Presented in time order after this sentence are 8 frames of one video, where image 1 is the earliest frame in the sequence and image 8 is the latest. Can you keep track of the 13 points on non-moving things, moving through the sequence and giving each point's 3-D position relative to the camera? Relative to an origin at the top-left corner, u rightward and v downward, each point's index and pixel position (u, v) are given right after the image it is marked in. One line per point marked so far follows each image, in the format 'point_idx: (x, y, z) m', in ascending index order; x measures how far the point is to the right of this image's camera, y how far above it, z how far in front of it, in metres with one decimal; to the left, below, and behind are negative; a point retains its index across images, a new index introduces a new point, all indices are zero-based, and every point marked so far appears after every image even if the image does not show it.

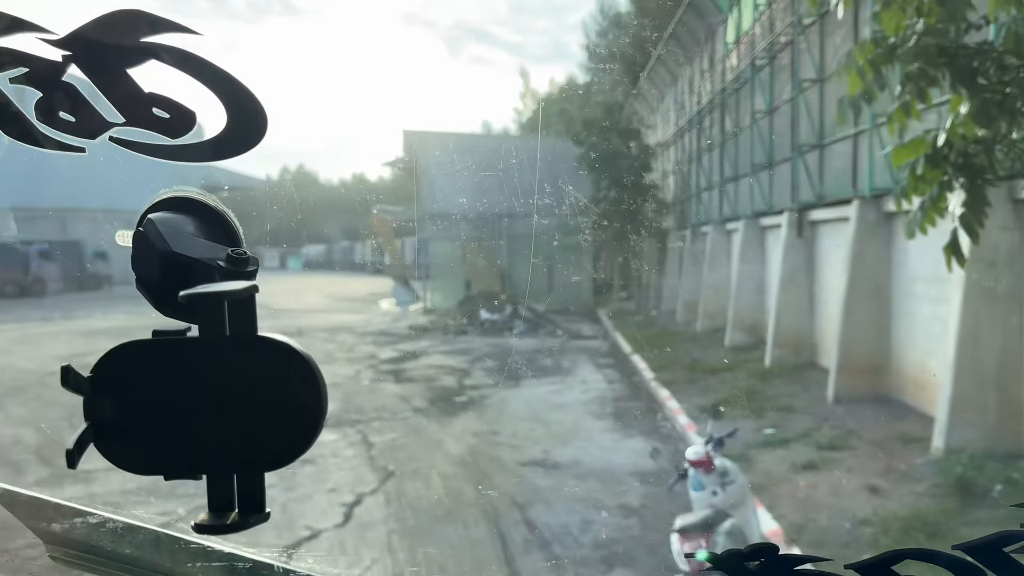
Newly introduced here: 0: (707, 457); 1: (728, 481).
0: (+0.9, -0.8, +3.8) m
1: (+1.0, -0.9, +3.8) m
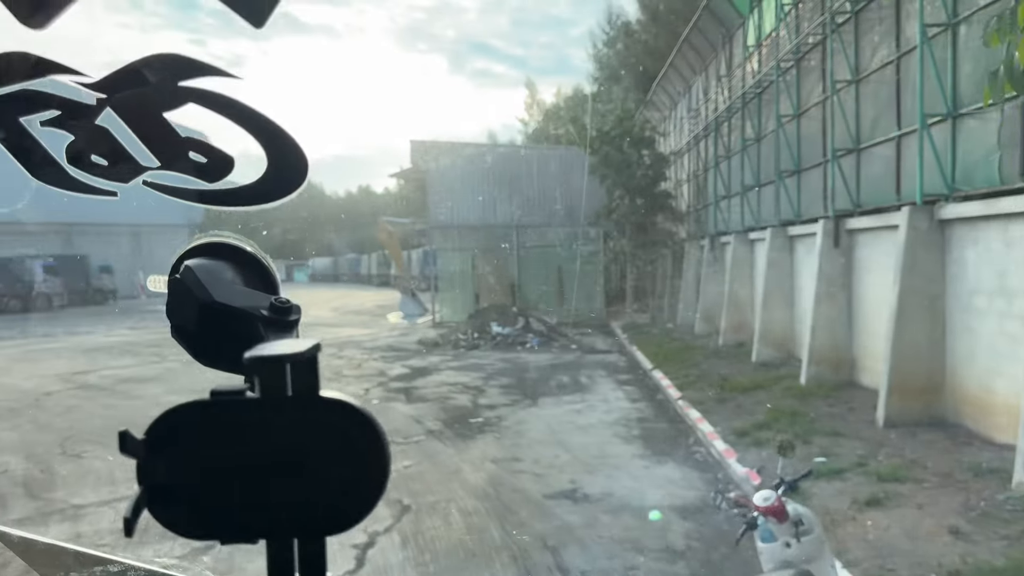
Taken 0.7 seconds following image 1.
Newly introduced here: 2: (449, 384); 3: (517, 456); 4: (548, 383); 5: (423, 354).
0: (+1.1, -0.9, +3.3) m
1: (+1.2, -1.0, +3.3) m
2: (-0.8, -1.3, +11.1) m
3: (0.0, -1.4, +6.8) m
4: (+0.5, -1.3, +11.1) m
5: (-1.6, -1.2, +14.6) m
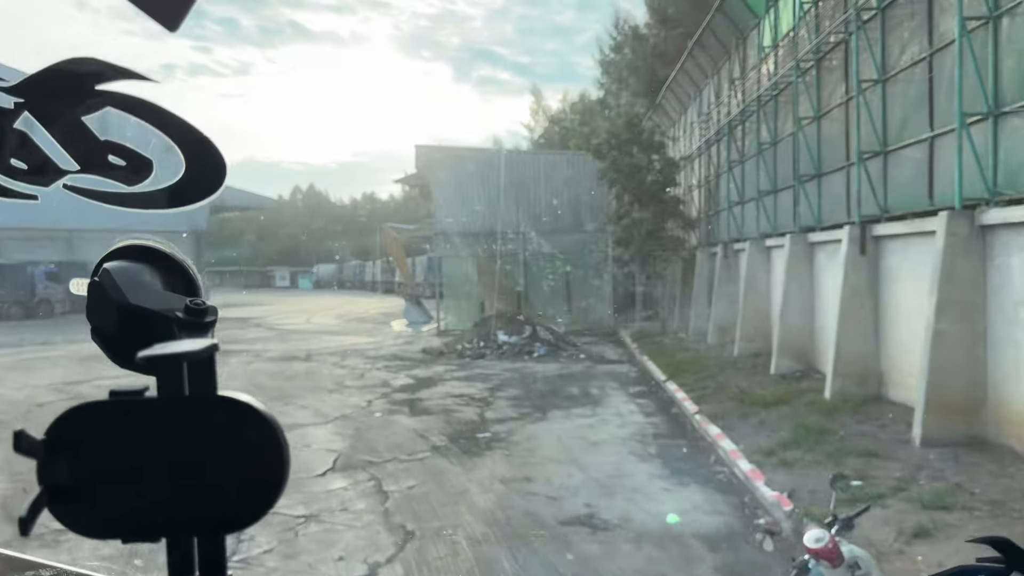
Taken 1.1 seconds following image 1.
0: (+1.1, -0.9, +2.9) m
1: (+1.2, -1.0, +2.9) m
2: (-0.7, -1.4, +10.7) m
3: (+0.1, -1.5, +6.4) m
4: (+0.6, -1.4, +10.7) m
5: (-1.5, -1.3, +14.2) m
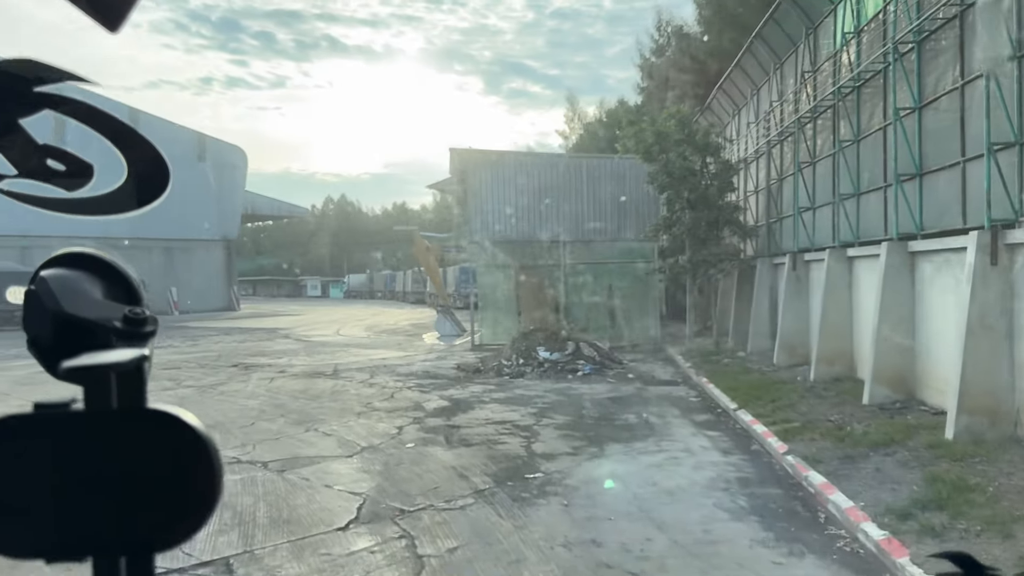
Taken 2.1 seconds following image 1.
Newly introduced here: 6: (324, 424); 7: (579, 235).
0: (+1.4, -1.0, +1.6) m
1: (+1.5, -1.1, +1.6) m
2: (-0.2, -1.6, +9.5) m
3: (+0.5, -1.6, +5.2) m
4: (+1.2, -1.6, +9.4) m
5: (-0.8, -1.5, +13.0) m
6: (-2.2, -1.6, +9.6) m
7: (+1.5, +1.2, +17.8) m
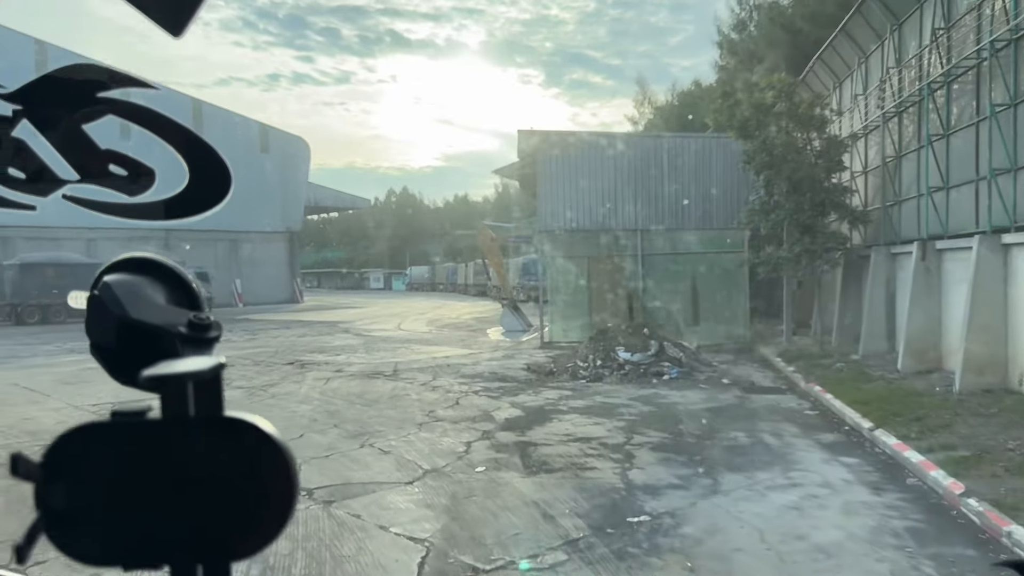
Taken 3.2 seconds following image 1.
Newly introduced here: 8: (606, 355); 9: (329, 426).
0: (+1.7, -1.0, +0.1) m
1: (+1.8, -1.1, +0.1) m
2: (+0.7, -1.5, +8.0) m
3: (+1.1, -1.6, +3.7) m
4: (+2.0, -1.5, +7.9) m
5: (+0.4, -1.4, +11.6) m
6: (-1.4, -1.5, +8.3) m
7: (+3.0, +1.3, +16.2) m
8: (+1.5, -1.1, +12.9) m
9: (-2.0, -1.5, +8.9) m
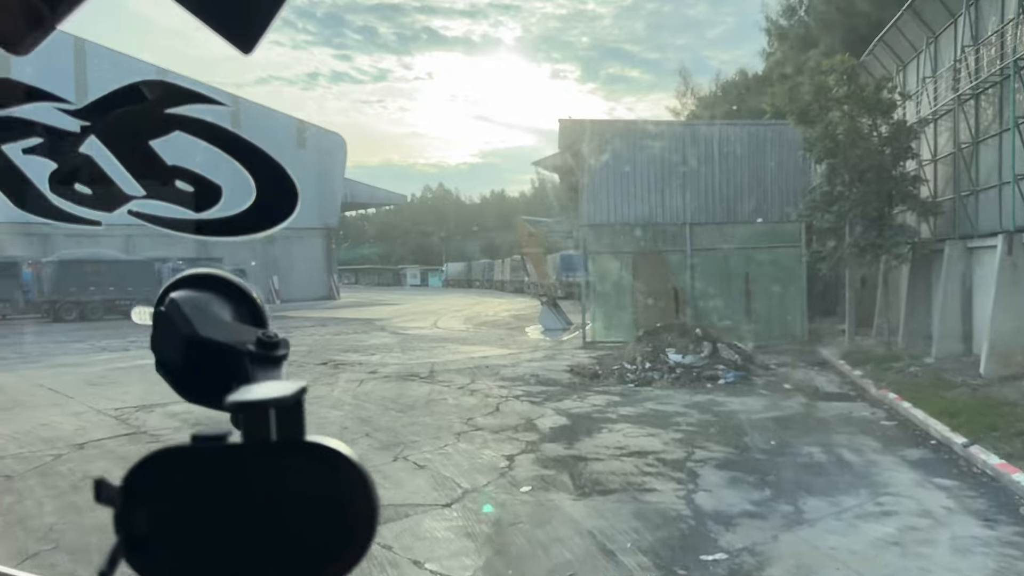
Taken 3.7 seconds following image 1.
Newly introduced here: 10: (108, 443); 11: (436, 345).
0: (+1.8, -1.0, -0.7) m
1: (+1.9, -1.1, -0.8) m
2: (+1.1, -1.5, +7.3) m
3: (+1.3, -1.6, +2.9) m
4: (+2.5, -1.5, +7.1) m
5: (+0.9, -1.4, +10.9) m
6: (-0.9, -1.5, +7.6) m
7: (+3.8, +1.3, +15.3) m
8: (+2.1, -1.1, +12.0) m
9: (-1.5, -1.5, +8.3) m
10: (-4.0, -1.6, +8.1) m
11: (-1.5, -1.2, +16.7) m
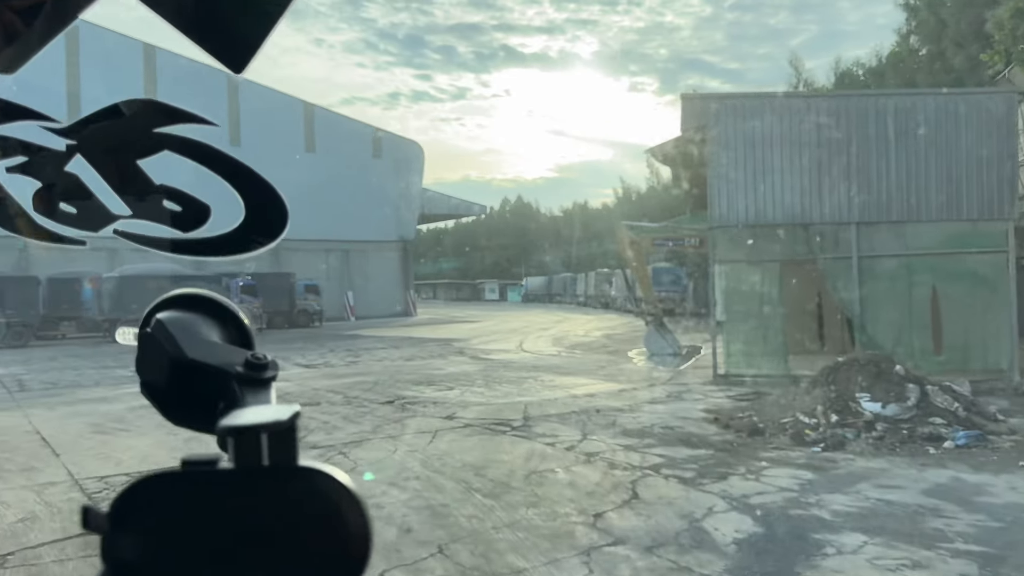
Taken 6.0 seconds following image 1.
0: (+1.9, -1.0, -4.1) m
1: (+2.0, -1.1, -4.1) m
2: (+2.0, -1.6, +3.9) m
3: (+1.8, -1.6, -0.4) m
4: (+3.4, -1.6, +3.6) m
5: (+2.2, -1.6, +7.5) m
6: (0.0, -1.7, +4.5) m
7: (+5.4, +1.1, +11.7) m
8: (+3.5, -1.3, +8.6) m
9: (-0.5, -1.7, +5.2) m
10: (-3.0, -1.7, +5.2) m
11: (+0.3, -1.5, +13.6) m
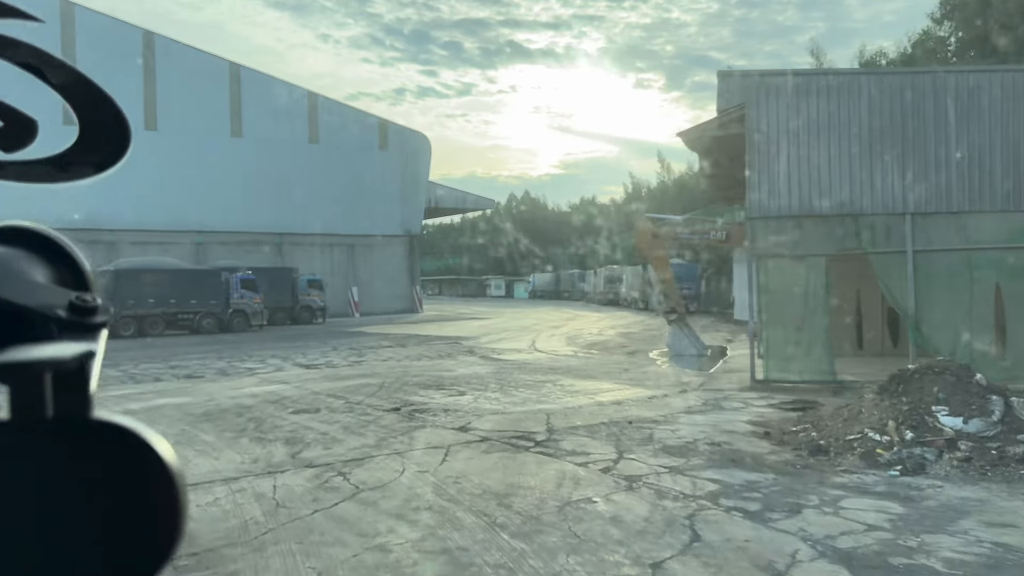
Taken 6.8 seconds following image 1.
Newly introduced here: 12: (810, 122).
0: (+2.1, -1.0, -5.2) m
1: (+2.2, -1.1, -5.2) m
2: (+2.2, -1.6, +2.8) m
3: (+2.0, -1.6, -1.5) m
4: (+3.6, -1.6, +2.5) m
5: (+2.4, -1.6, +6.4) m
6: (+0.2, -1.6, +3.4) m
7: (+5.7, +1.1, +10.6) m
8: (+3.7, -1.2, +7.5) m
9: (-0.3, -1.6, +4.1) m
10: (-2.8, -1.7, +4.1) m
11: (+0.6, -1.4, +12.5) m
12: (+4.2, +2.3, +11.4) m
